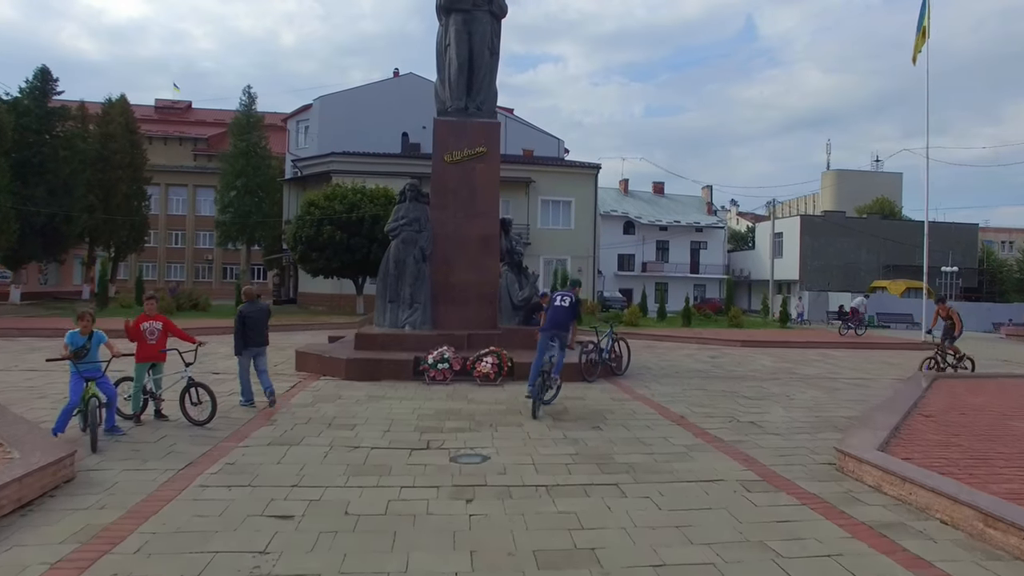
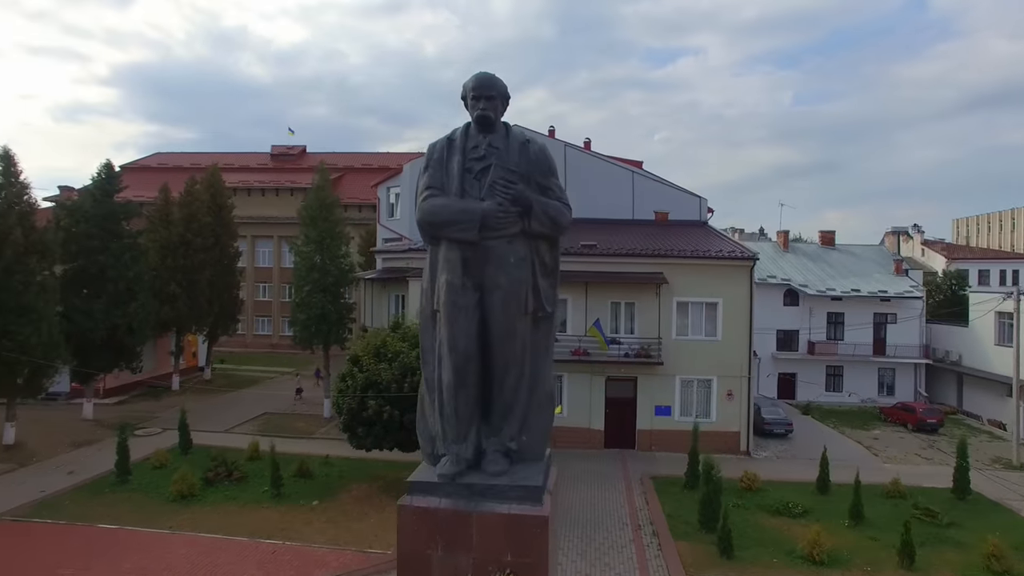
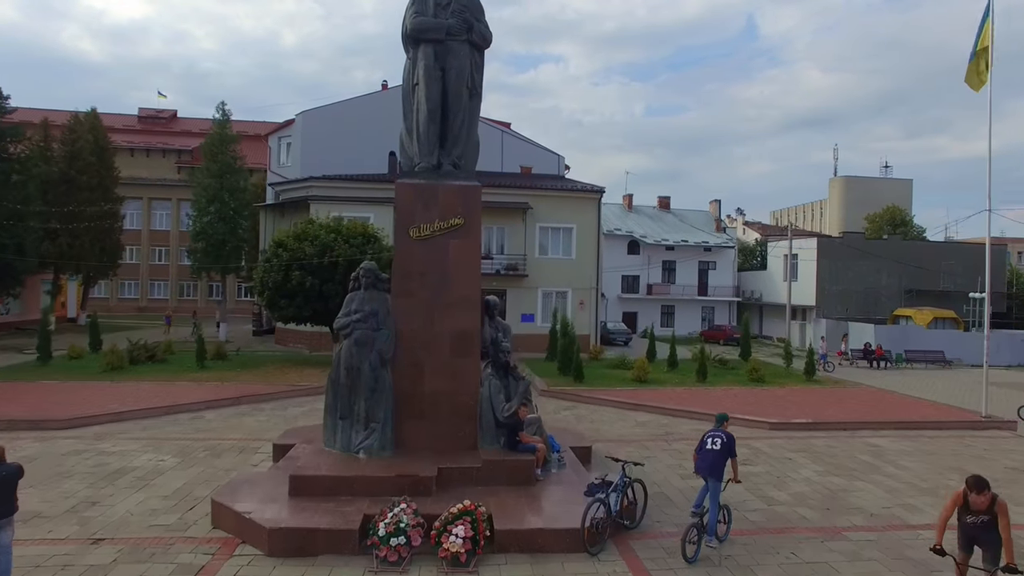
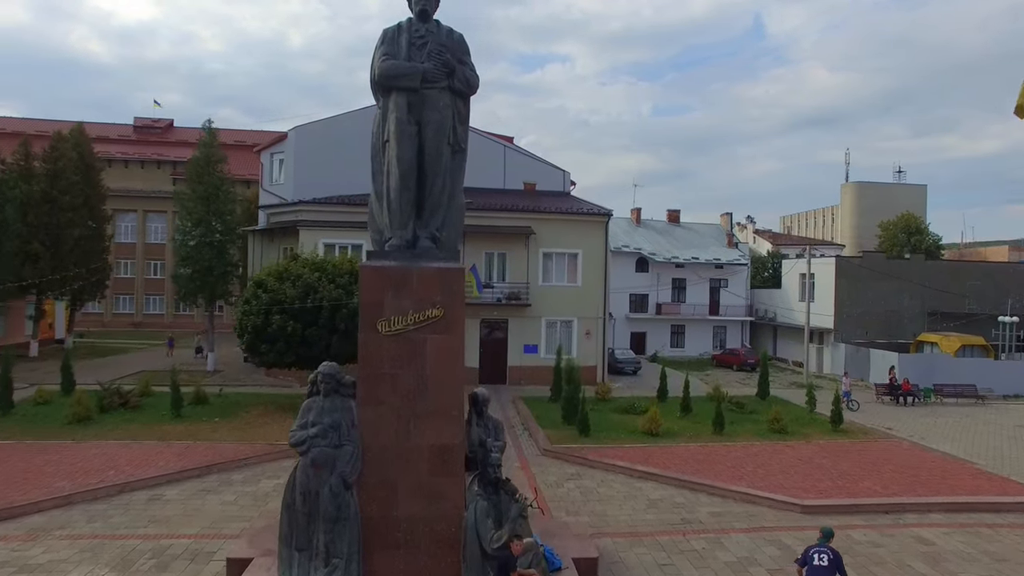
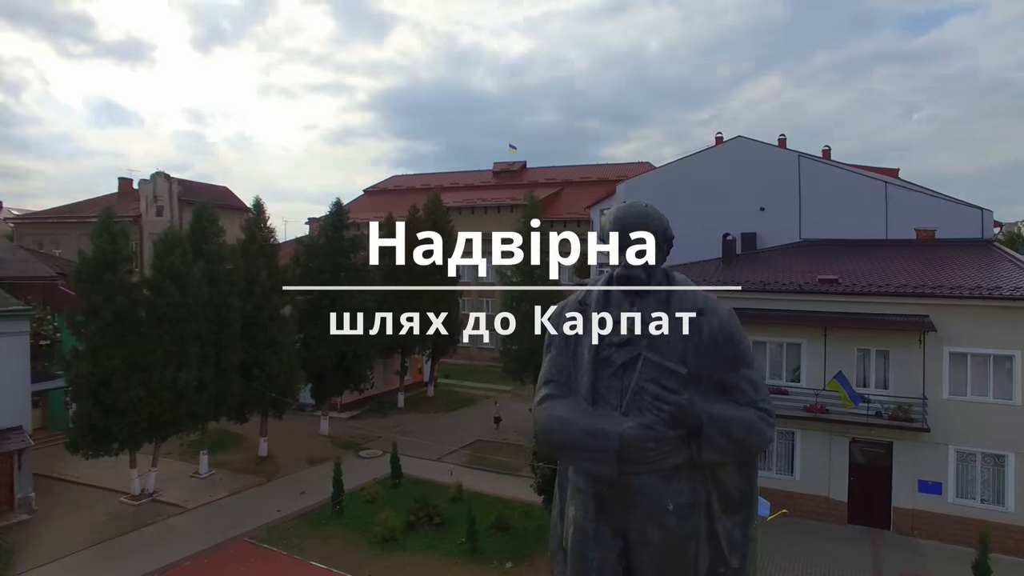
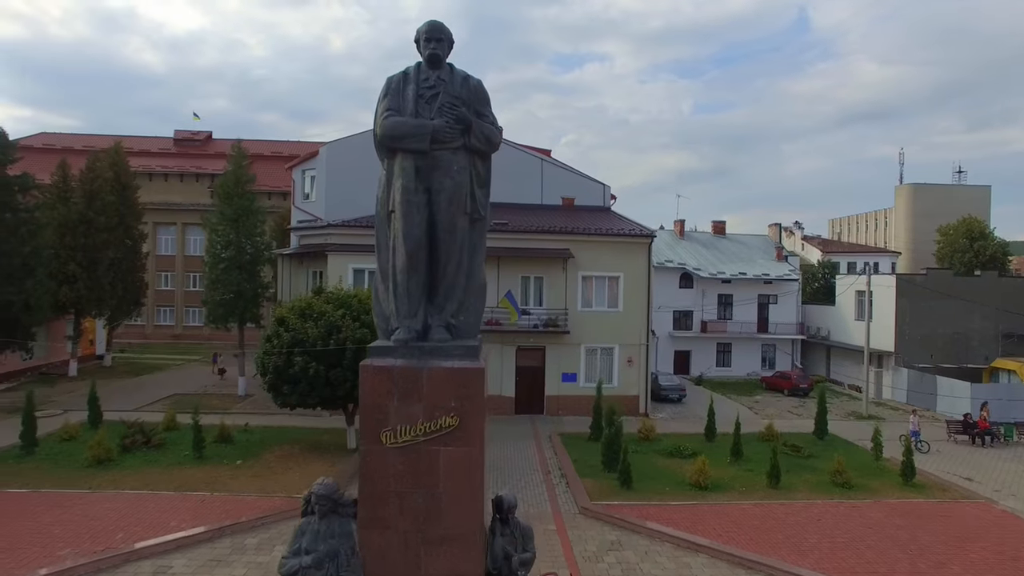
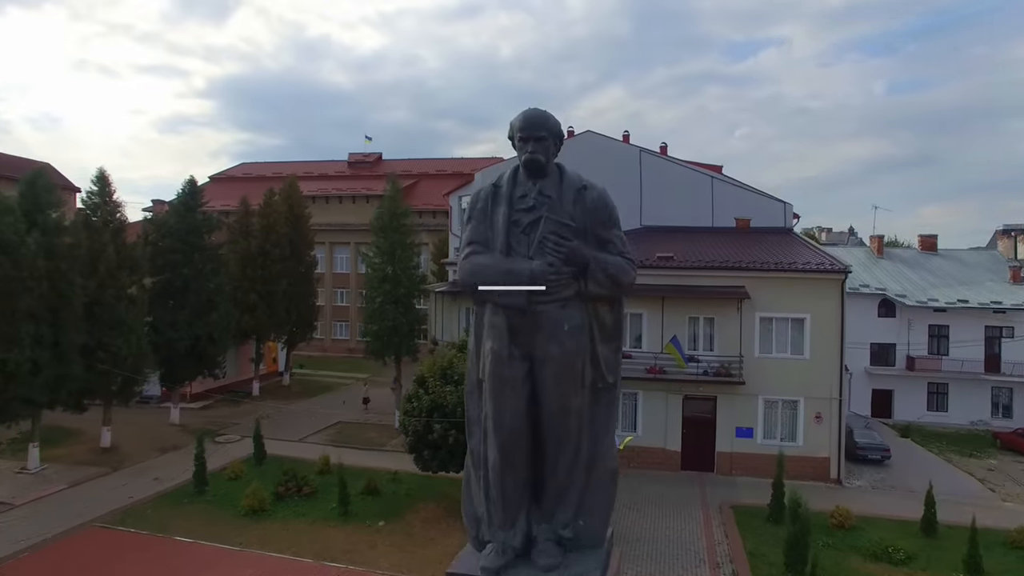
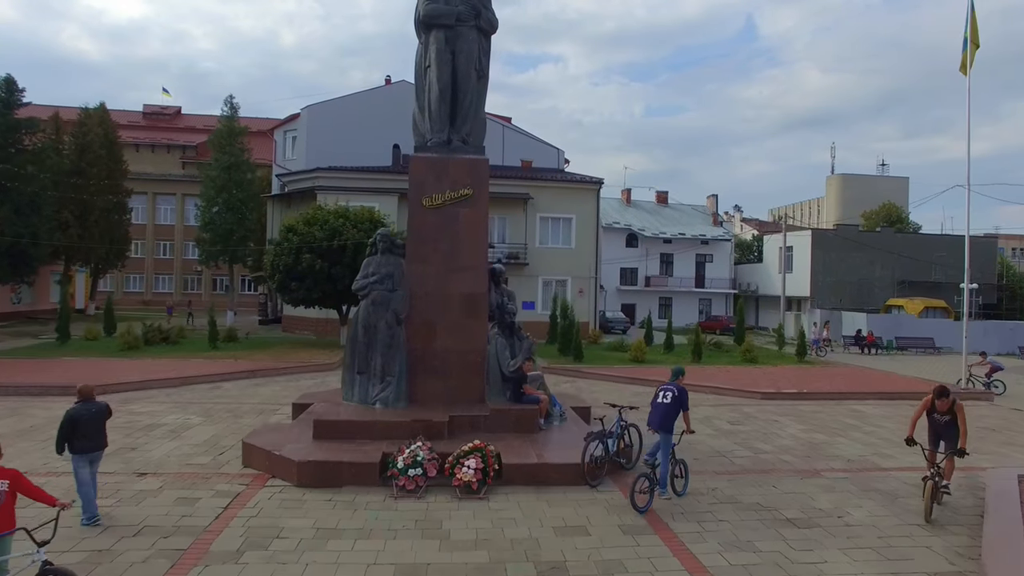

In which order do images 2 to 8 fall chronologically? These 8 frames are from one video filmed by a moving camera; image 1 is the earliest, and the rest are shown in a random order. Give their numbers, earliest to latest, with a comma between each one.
8, 3, 4, 6, 2, 7, 5
